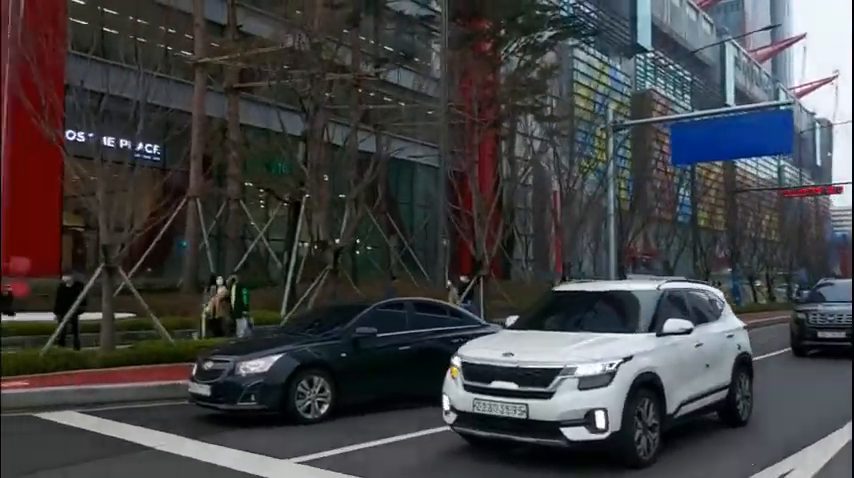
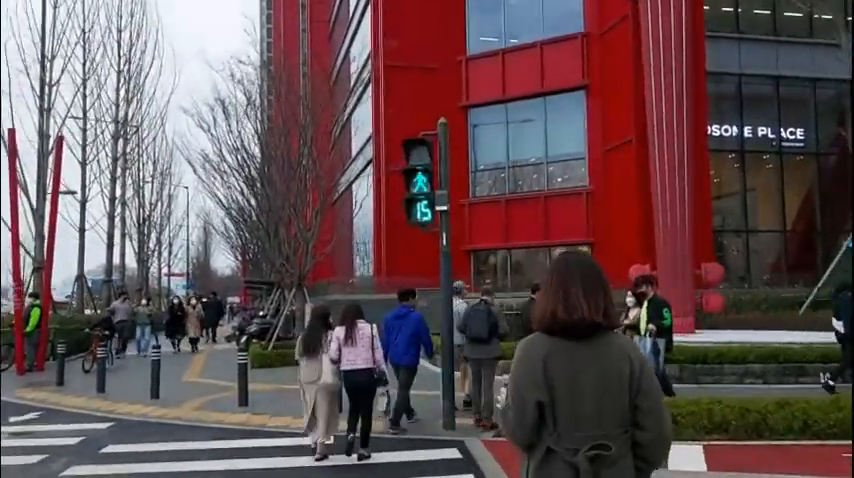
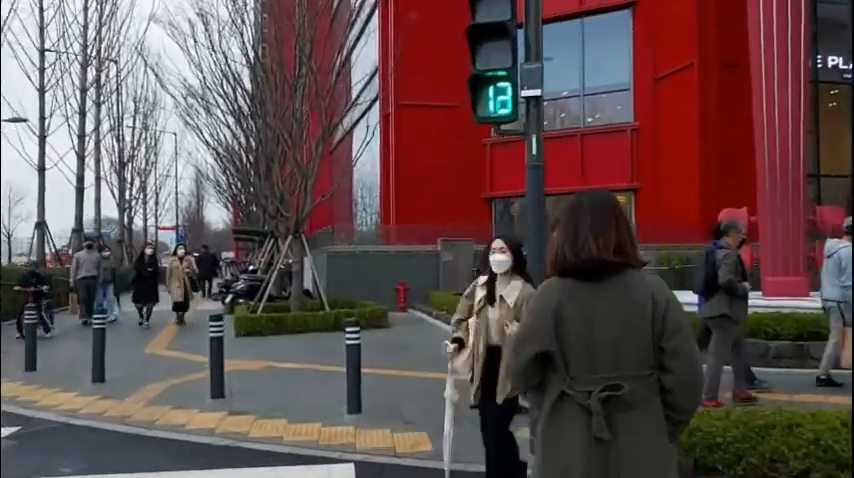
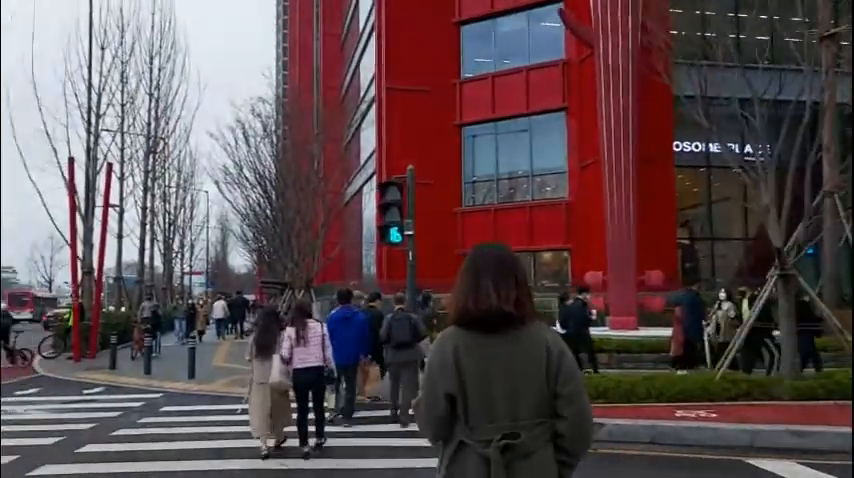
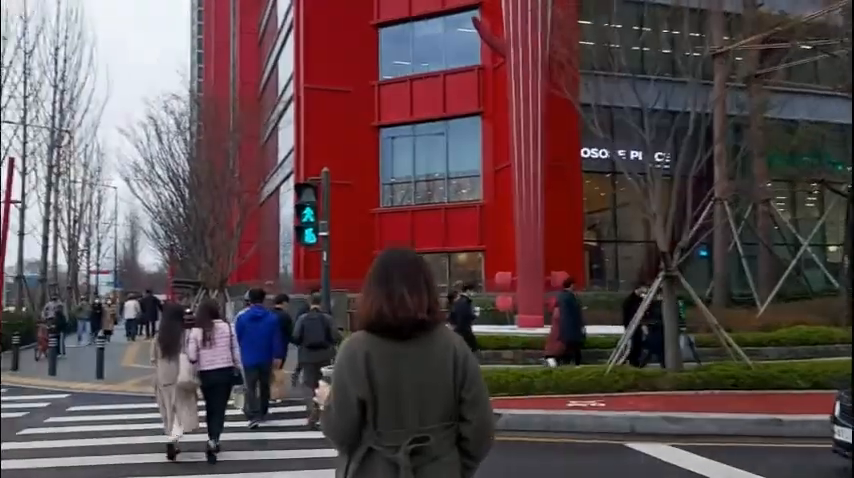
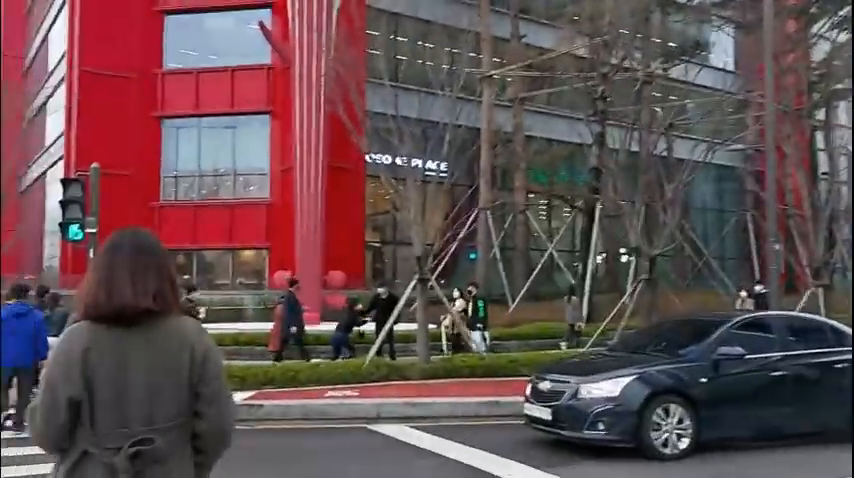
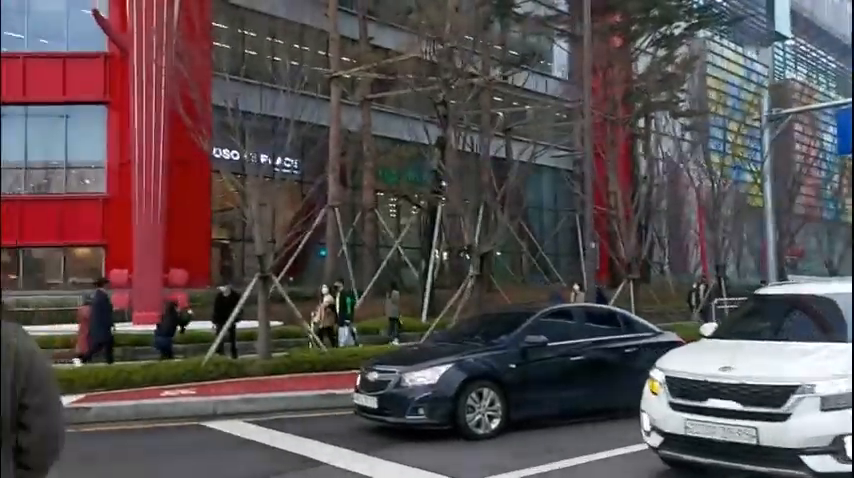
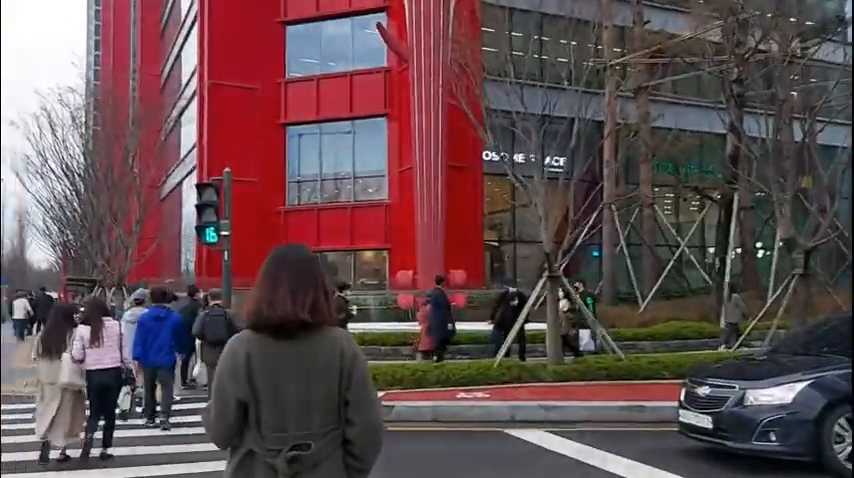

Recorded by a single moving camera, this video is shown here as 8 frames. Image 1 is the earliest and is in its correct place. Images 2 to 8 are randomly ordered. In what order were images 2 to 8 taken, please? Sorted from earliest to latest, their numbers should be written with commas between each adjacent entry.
7, 6, 8, 5, 4, 2, 3
